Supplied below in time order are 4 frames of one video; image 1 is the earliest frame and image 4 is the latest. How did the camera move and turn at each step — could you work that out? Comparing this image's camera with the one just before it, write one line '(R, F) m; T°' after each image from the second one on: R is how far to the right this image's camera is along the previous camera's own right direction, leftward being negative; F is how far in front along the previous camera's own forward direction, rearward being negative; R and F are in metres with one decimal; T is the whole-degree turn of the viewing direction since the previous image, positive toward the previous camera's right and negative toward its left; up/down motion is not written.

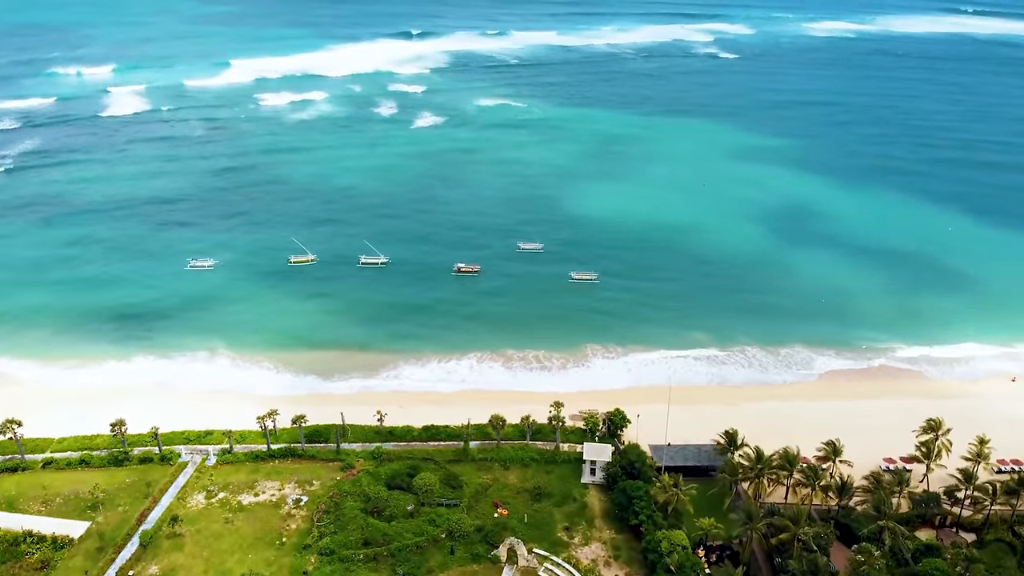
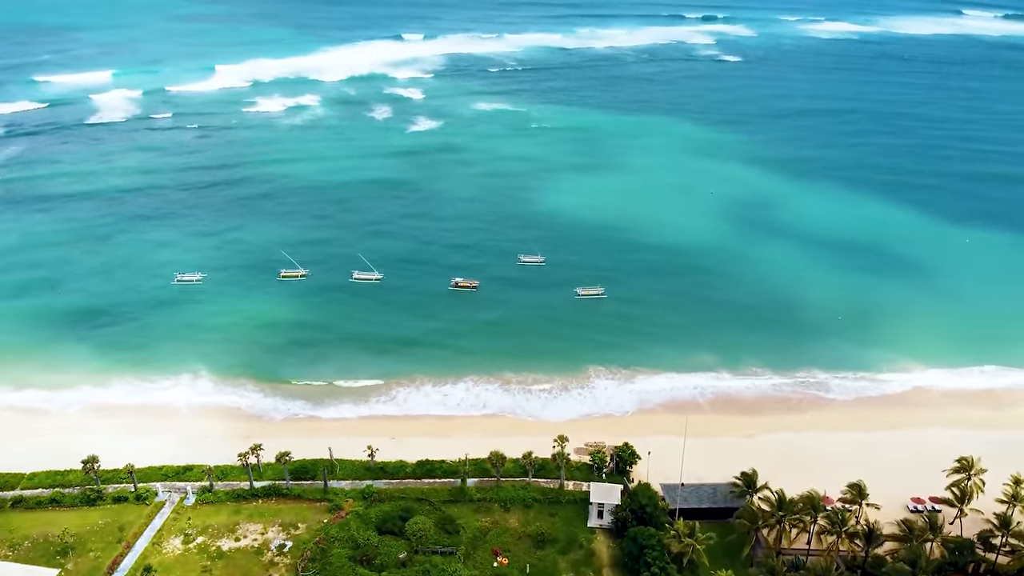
(-0.1, +3.2) m; 0°
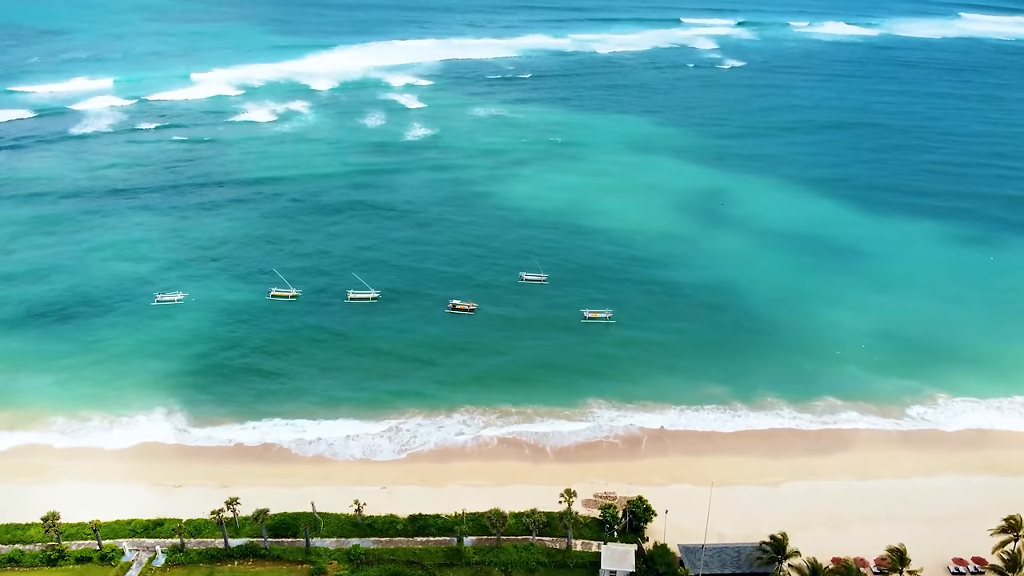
(-0.2, +4.1) m; 0°
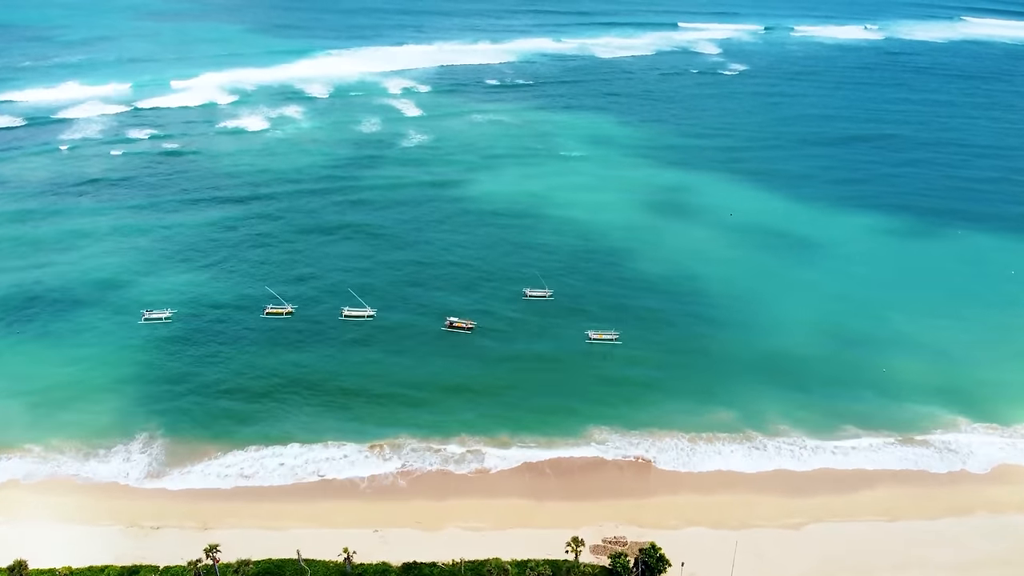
(-0.2, +3.0) m; 0°
